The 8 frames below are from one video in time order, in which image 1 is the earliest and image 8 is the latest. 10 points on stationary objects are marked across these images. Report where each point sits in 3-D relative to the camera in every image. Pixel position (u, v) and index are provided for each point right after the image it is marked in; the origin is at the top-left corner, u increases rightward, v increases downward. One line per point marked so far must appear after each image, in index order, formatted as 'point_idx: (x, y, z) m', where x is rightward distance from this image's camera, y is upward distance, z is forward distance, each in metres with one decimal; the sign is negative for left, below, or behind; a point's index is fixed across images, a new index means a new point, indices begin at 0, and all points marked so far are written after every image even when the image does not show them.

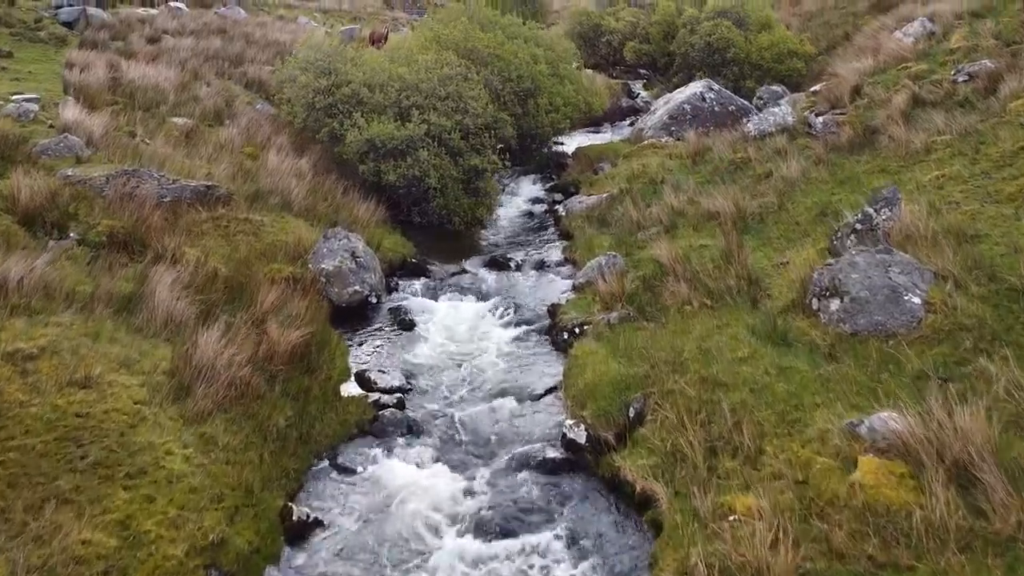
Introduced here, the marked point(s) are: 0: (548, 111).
0: (+0.6, +2.9, +12.4) m
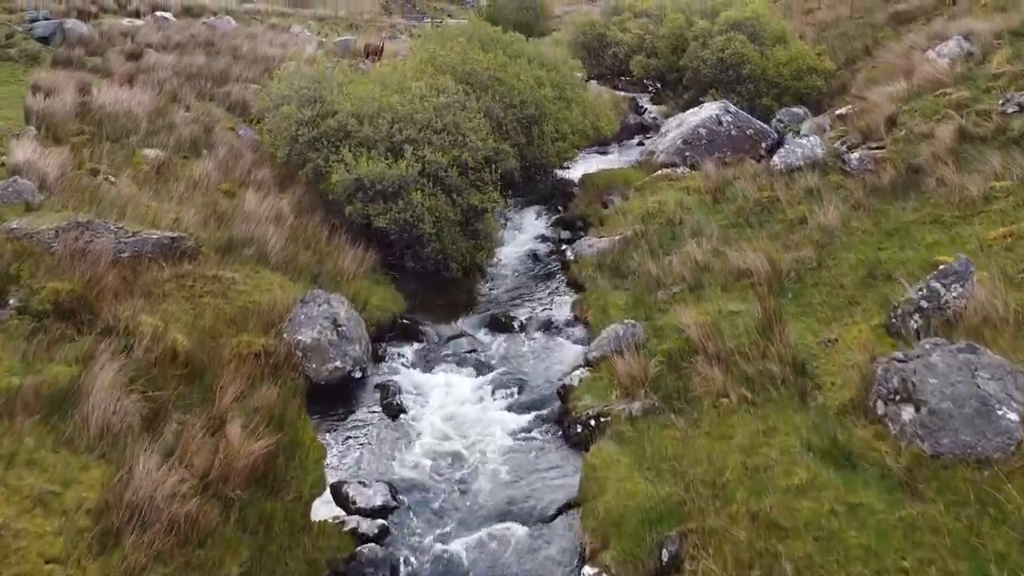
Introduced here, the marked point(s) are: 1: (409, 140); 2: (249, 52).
0: (+0.6, +2.2, +11.4) m
1: (-1.3, +1.8, +9.3) m
2: (-6.2, +5.5, +17.9) m
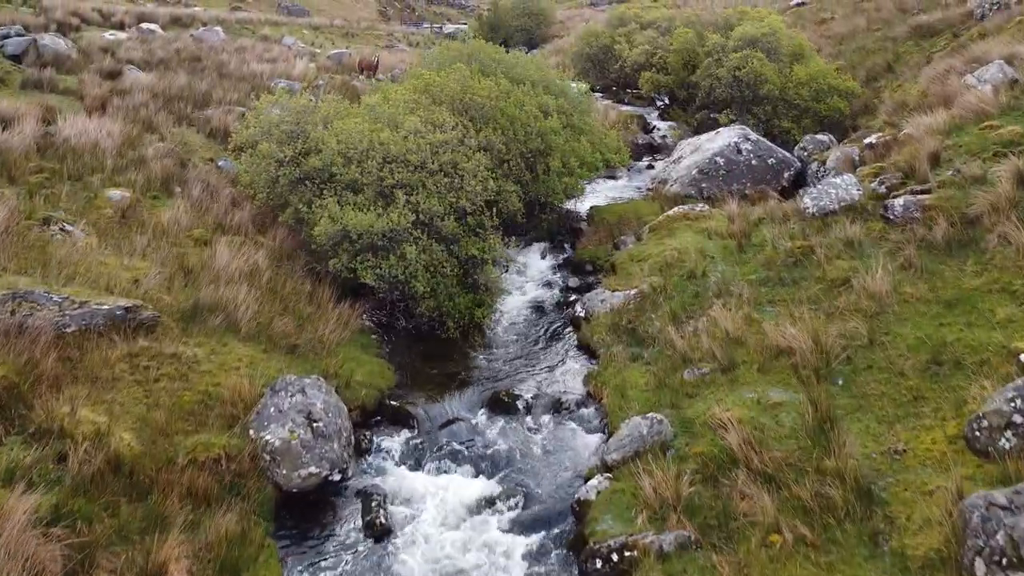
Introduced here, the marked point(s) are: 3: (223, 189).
0: (+0.7, +1.5, +10.4) m
1: (-1.2, +1.2, +8.4) m
2: (-6.2, +4.9, +16.9) m
3: (-3.9, +1.3, +10.2) m
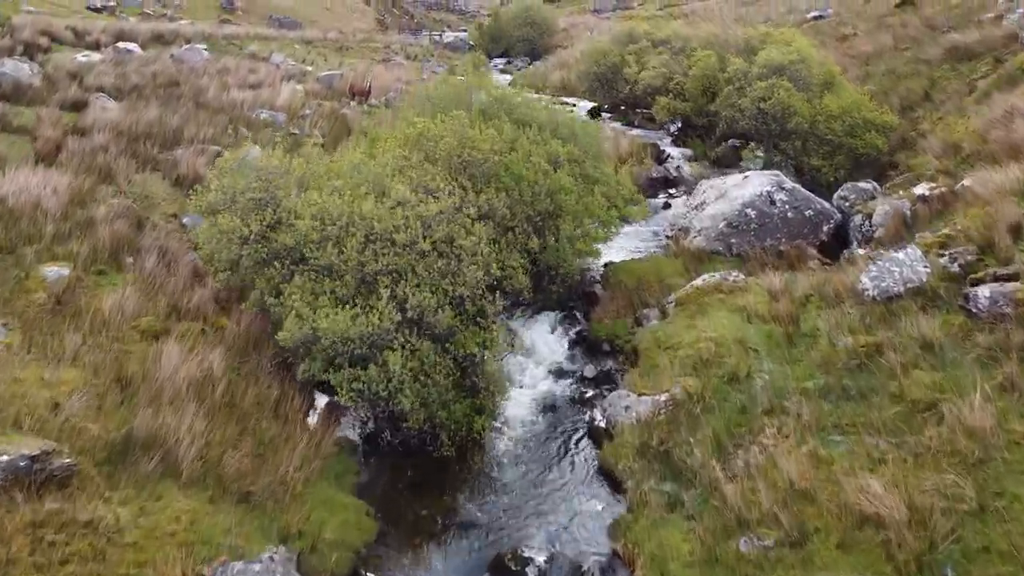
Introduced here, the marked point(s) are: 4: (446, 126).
0: (+0.7, +0.6, +9.1) m
1: (-1.2, +0.2, +7.0) m
2: (-6.1, +3.9, +15.5) m
3: (-3.8, +0.3, +8.8) m
4: (-0.8, +2.0, +9.2) m
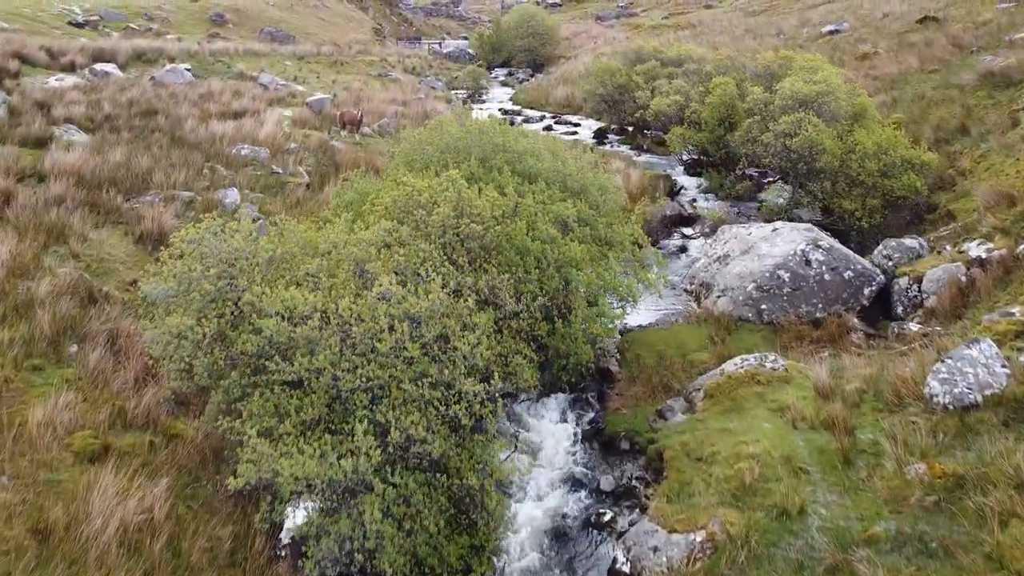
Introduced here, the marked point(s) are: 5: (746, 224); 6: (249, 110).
0: (+0.8, -0.3, +7.9) m
1: (-1.1, -0.7, +5.8) m
2: (-6.1, +3.0, +14.3) m
3: (-3.8, -0.6, +7.6) m
4: (-0.8, +1.1, +8.0) m
5: (+3.7, +1.0, +11.8) m
6: (-5.9, +4.0, +17.0) m
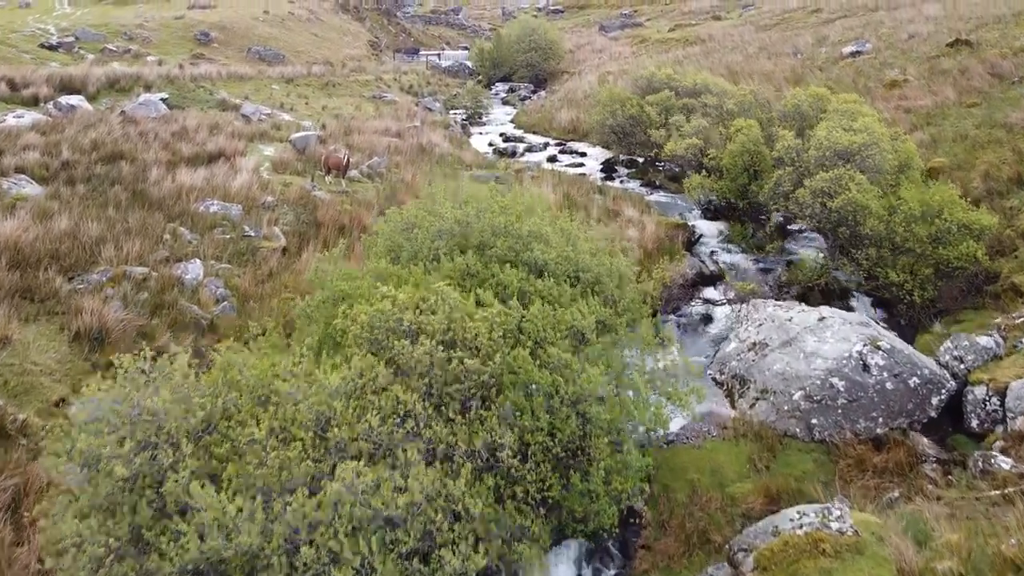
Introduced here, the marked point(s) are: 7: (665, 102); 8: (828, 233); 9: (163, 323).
0: (+0.8, -1.5, +6.4) m
1: (-1.1, -1.9, +4.3) m
2: (-6.0, +1.8, +12.8) m
3: (-3.7, -1.8, +6.1) m
4: (-0.7, -0.1, +6.5) m
5: (+3.7, -0.2, +10.3) m
6: (-5.9, +2.8, +15.5) m
7: (+3.7, +4.6, +18.6) m
8: (+4.9, +0.9, +11.7) m
9: (-4.1, -0.4, +8.9) m
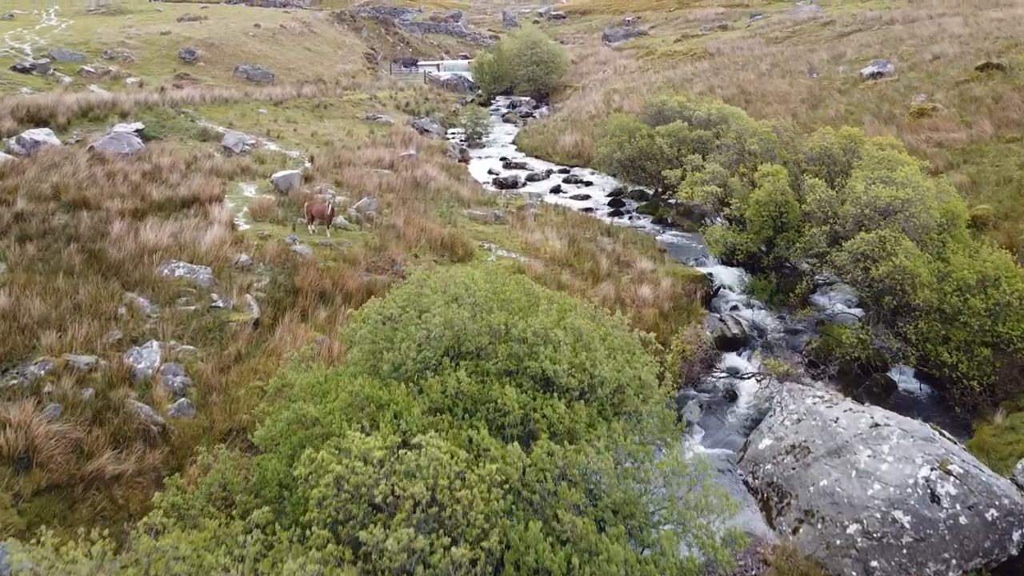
0: (+0.8, -2.6, +5.0) m
1: (-1.1, -3.0, +3.0) m
2: (-6.0, +0.7, +11.5) m
3: (-3.7, -2.8, +4.8) m
4: (-0.7, -1.2, +5.2) m
5: (+3.7, -1.3, +9.0) m
6: (-5.8, +1.8, +14.2) m
7: (+3.8, +3.5, +17.3) m
8: (+5.0, -0.2, +10.4) m
9: (-4.1, -1.5, +7.6) m
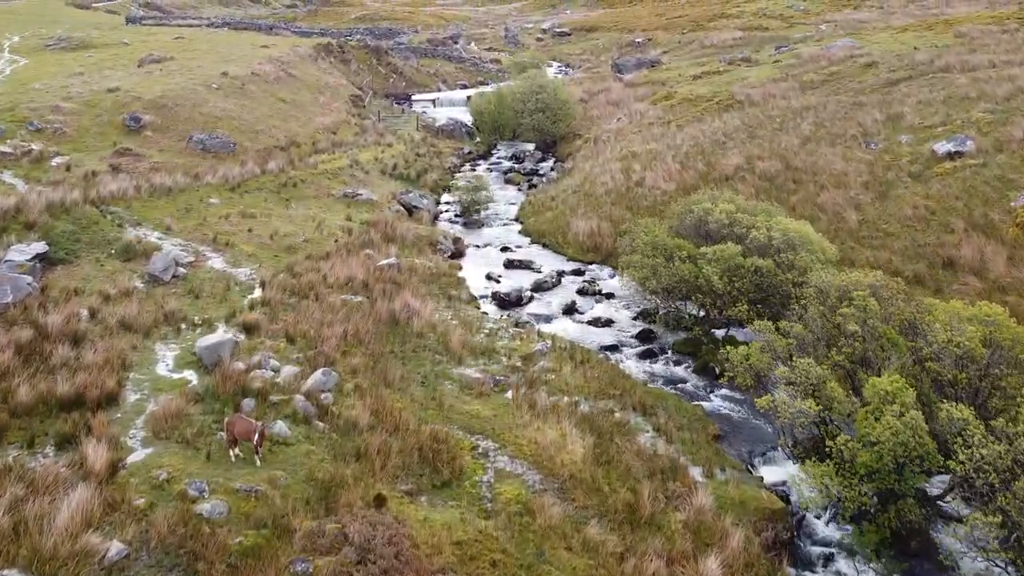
0: (+0.9, -5.7, +1.2) m
1: (-1.0, -6.1, -0.9) m
2: (-6.0, -2.4, +7.7) m
3: (-3.7, -5.9, +0.9) m
4: (-0.7, -4.3, +1.3) m
5: (+3.8, -4.4, +5.1) m
6: (-5.8, -1.4, +10.3) m
7: (+3.8, +0.4, +13.4) m
8: (+5.0, -3.3, +6.5) m
9: (-4.0, -4.6, +3.8) m
